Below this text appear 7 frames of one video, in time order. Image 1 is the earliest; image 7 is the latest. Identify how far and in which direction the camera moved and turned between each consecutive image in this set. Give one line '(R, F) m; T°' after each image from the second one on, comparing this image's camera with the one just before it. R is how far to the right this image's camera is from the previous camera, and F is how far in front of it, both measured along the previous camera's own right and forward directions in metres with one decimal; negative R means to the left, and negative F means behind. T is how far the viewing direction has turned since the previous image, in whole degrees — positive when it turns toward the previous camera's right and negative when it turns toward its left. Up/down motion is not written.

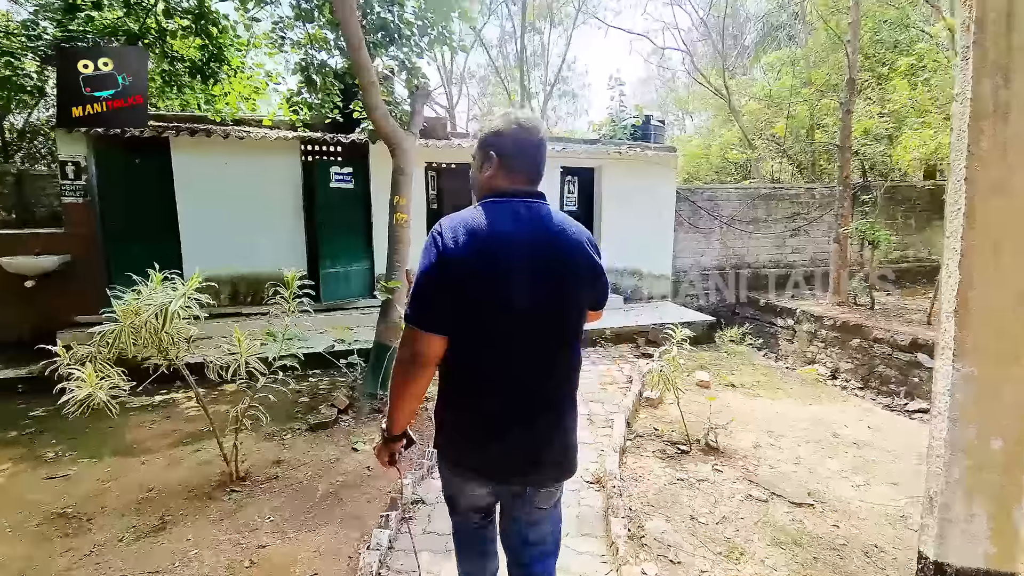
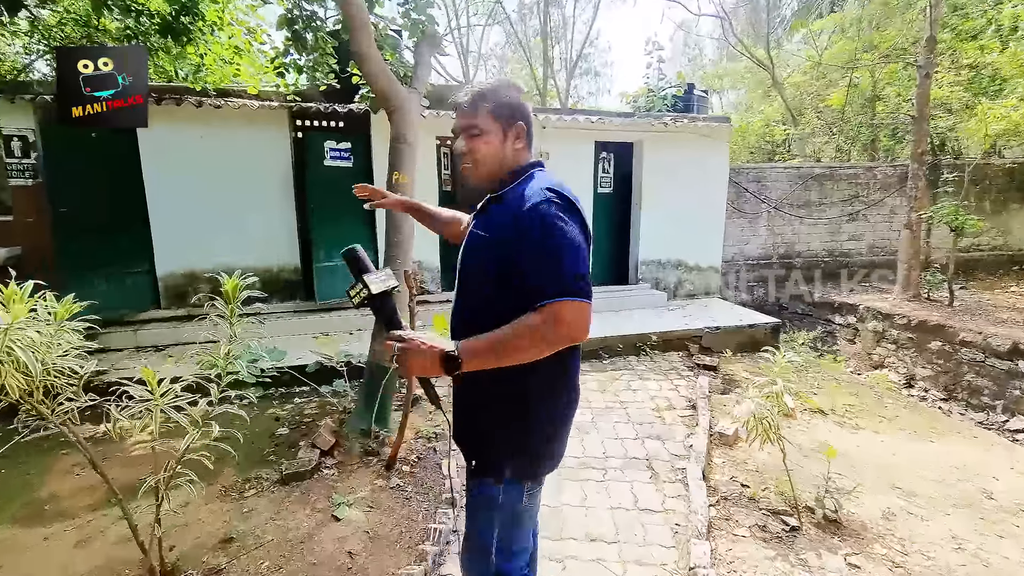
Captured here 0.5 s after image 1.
(-0.1, +1.0) m; -2°
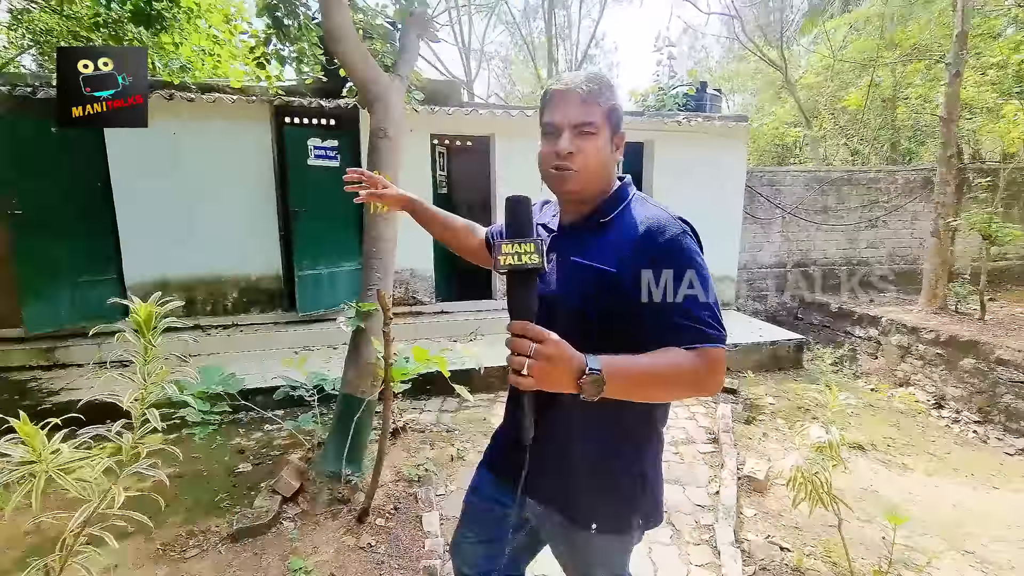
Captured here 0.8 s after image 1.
(0.0, +0.5) m; 0°
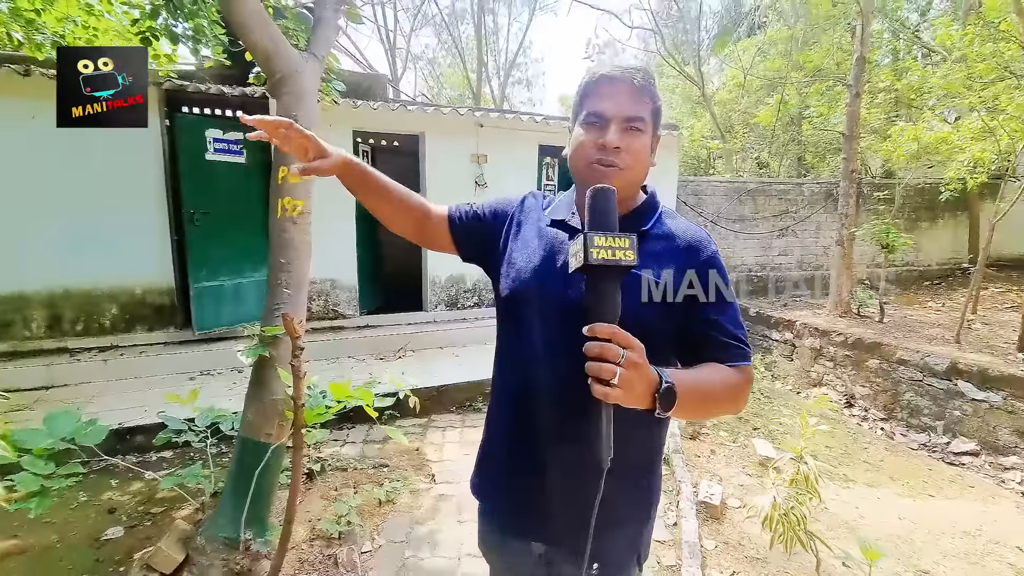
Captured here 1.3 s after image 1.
(0.0, +0.3) m; +8°
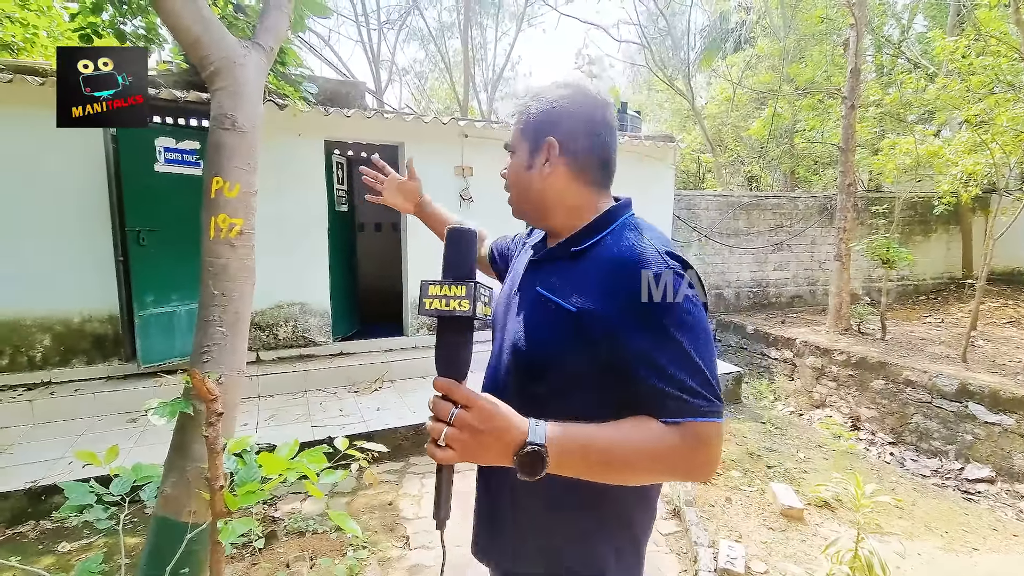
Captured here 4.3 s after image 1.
(0.0, +0.4) m; +1°
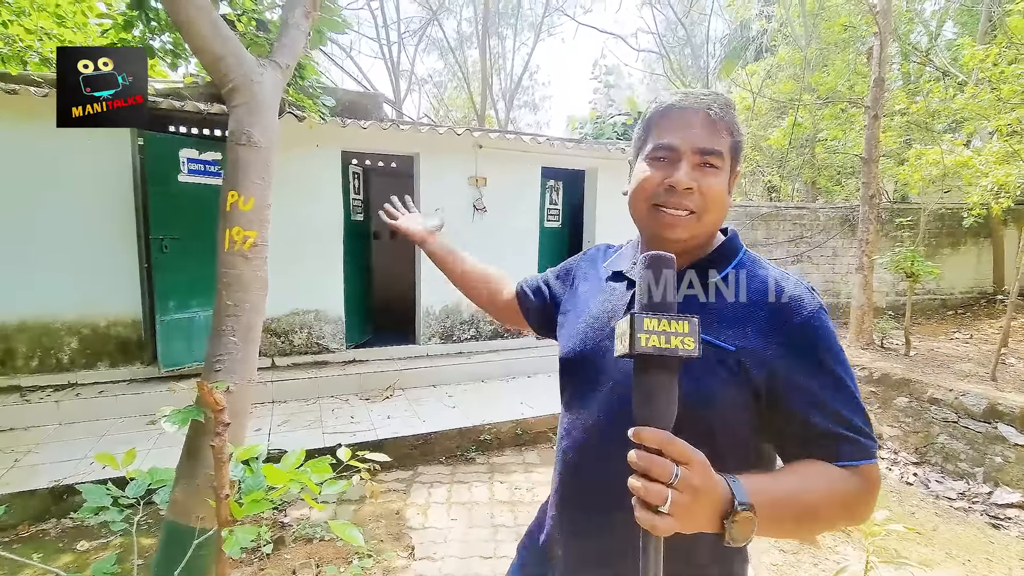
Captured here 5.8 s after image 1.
(0.0, 0.0) m; -2°
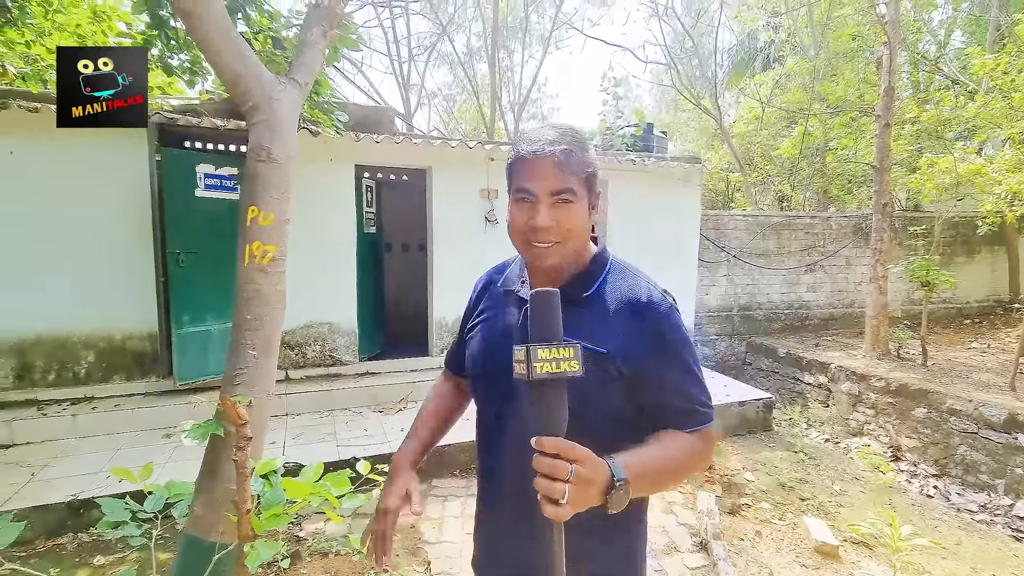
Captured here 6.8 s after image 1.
(0.0, 0.0) m; -1°
